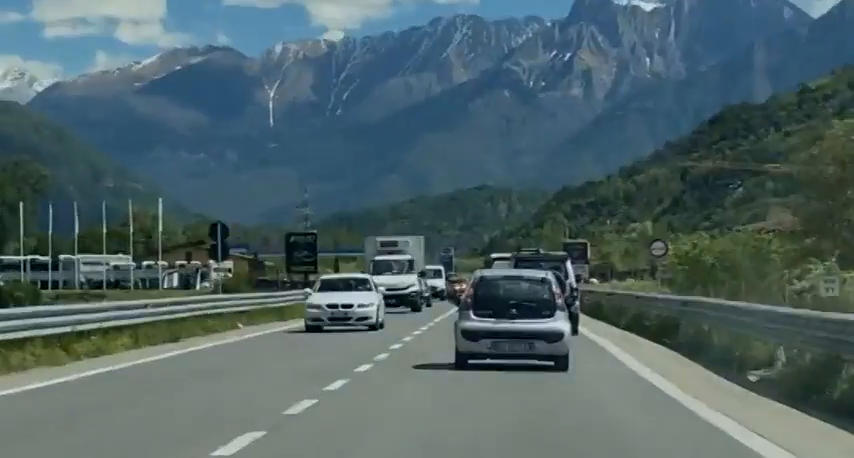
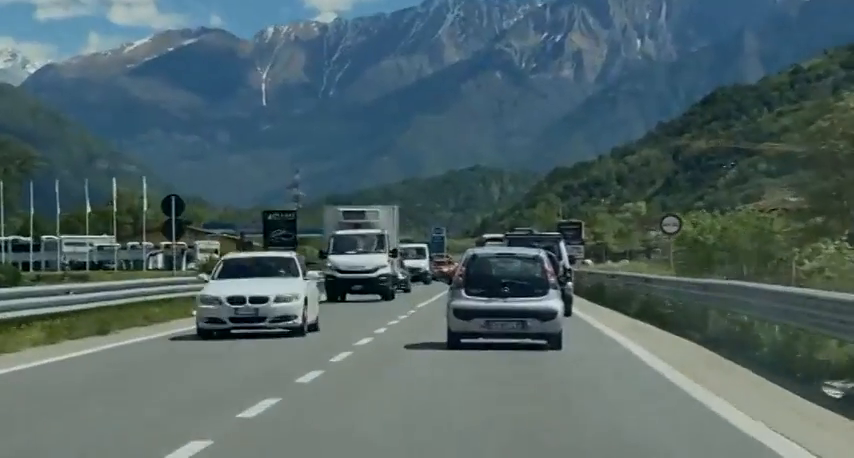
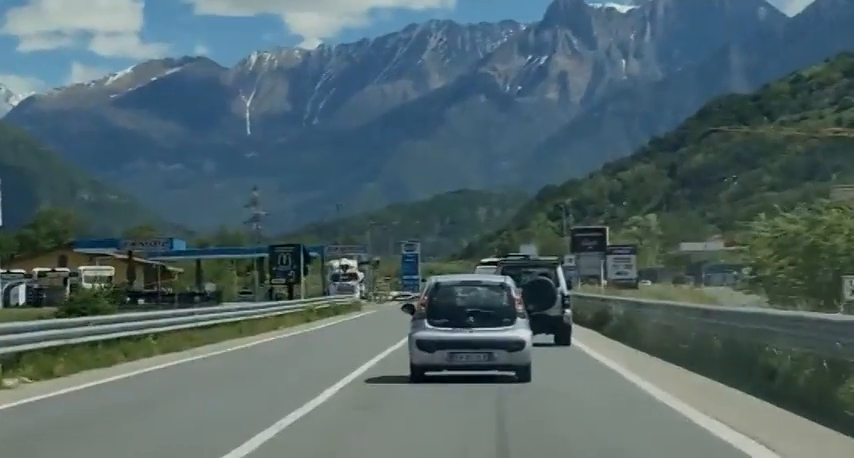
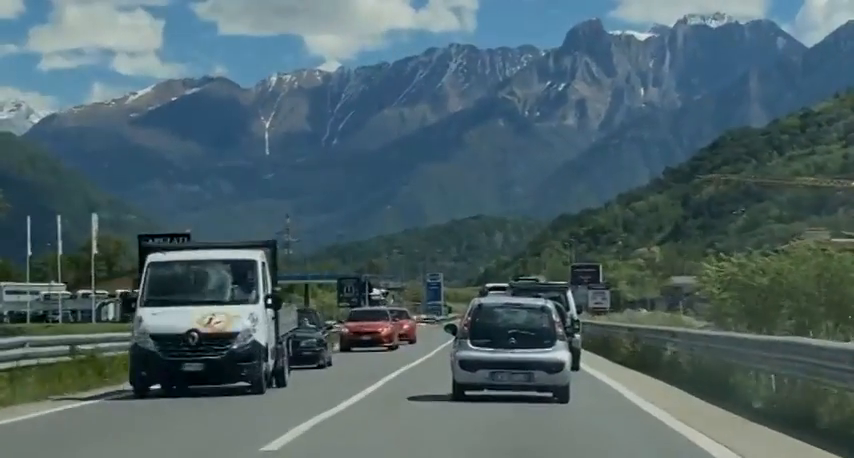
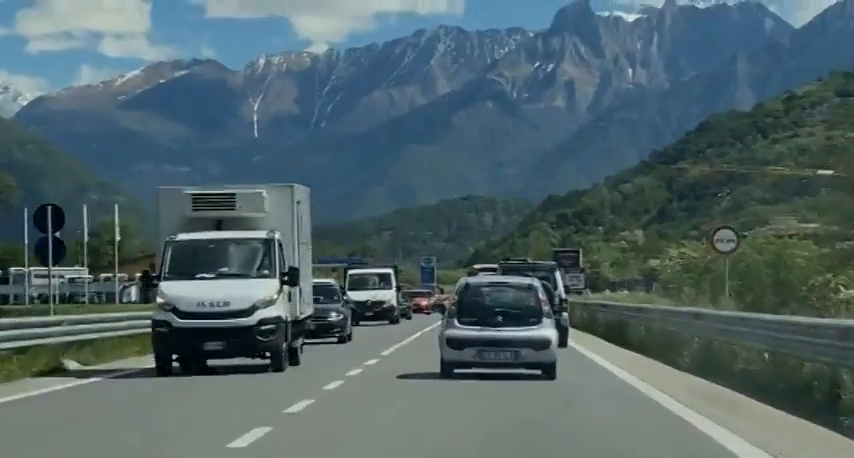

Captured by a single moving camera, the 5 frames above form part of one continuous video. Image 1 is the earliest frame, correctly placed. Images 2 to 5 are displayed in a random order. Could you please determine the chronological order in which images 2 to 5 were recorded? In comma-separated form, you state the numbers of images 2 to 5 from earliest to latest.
2, 5, 4, 3
